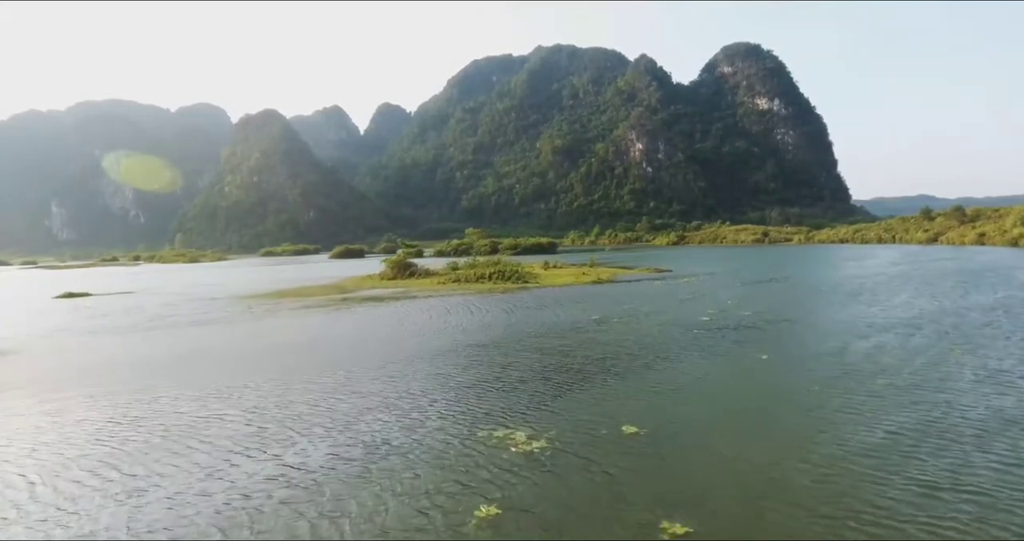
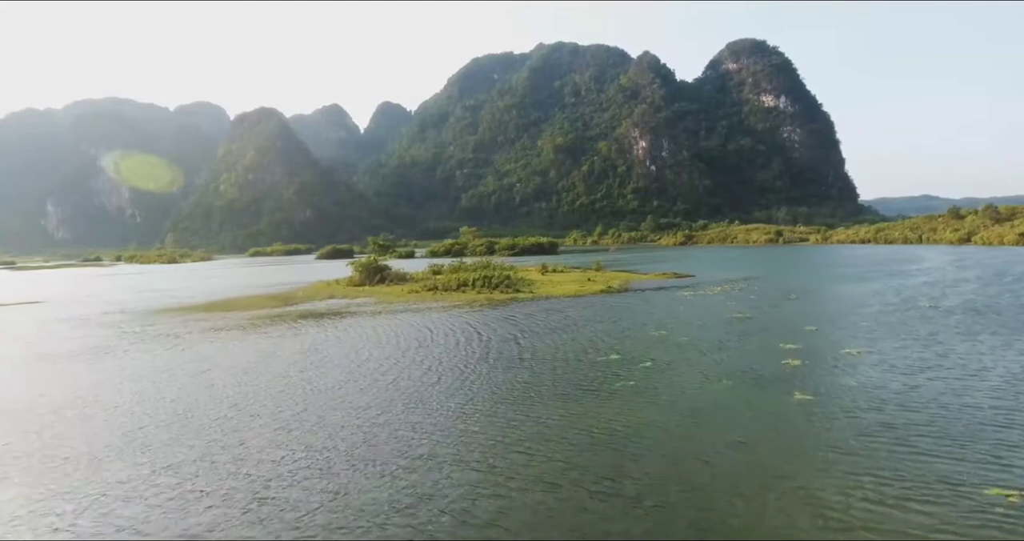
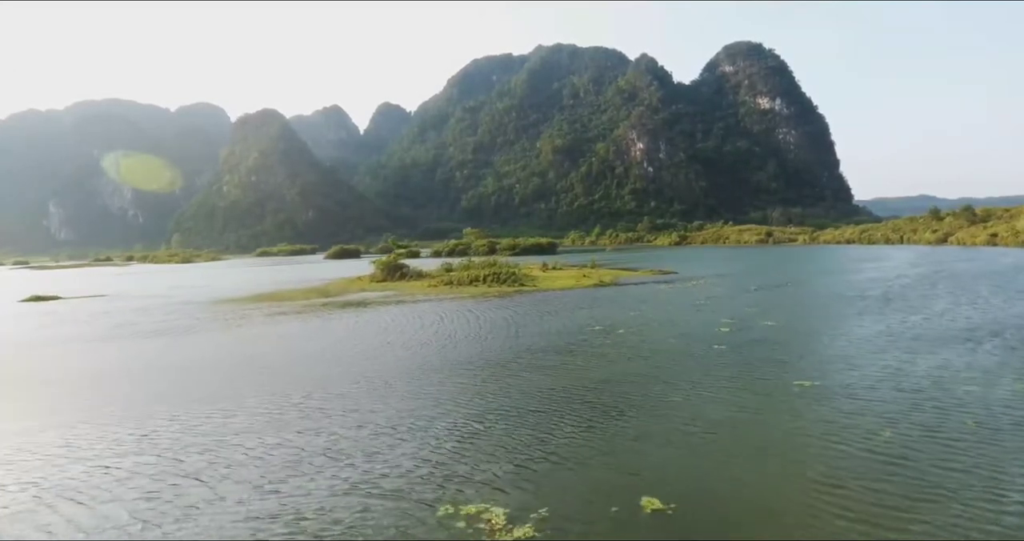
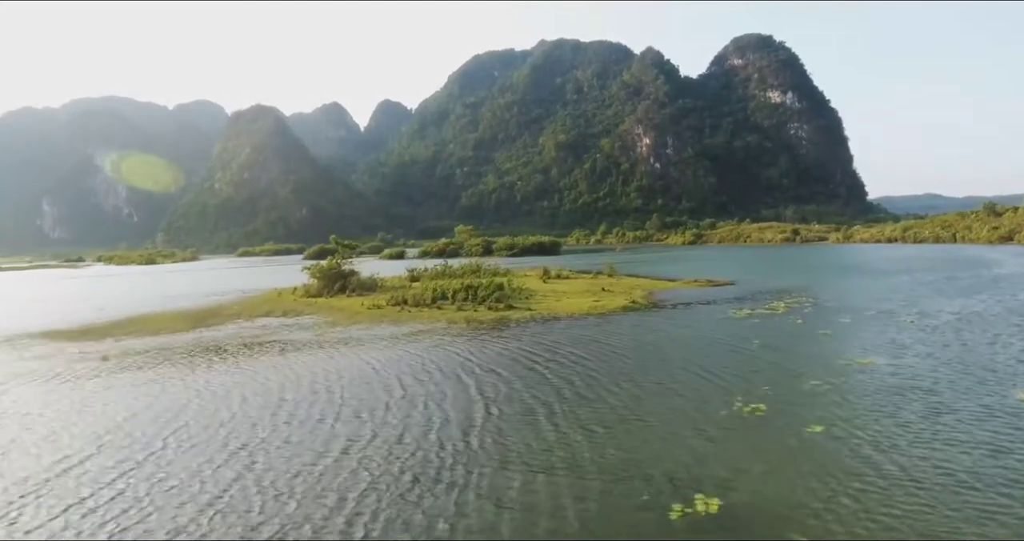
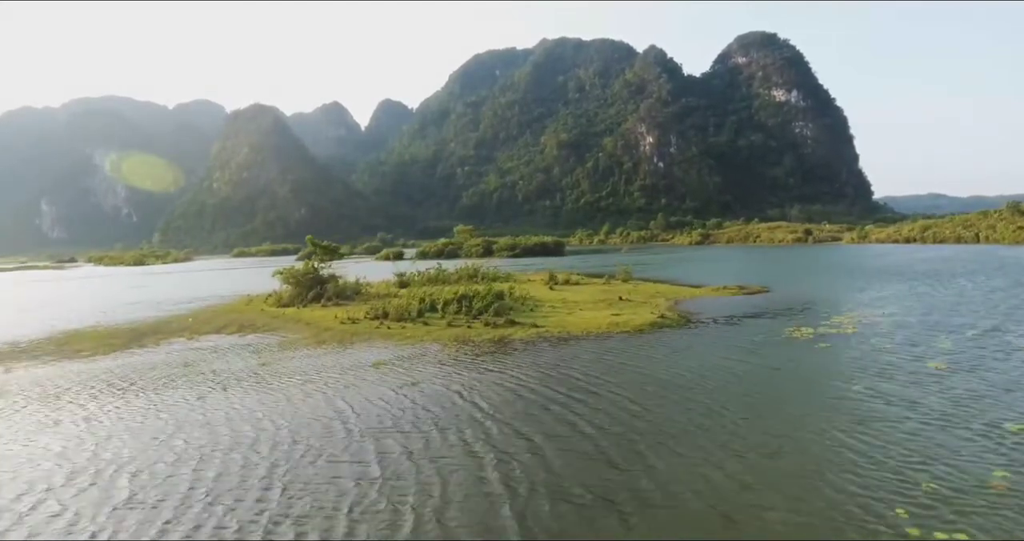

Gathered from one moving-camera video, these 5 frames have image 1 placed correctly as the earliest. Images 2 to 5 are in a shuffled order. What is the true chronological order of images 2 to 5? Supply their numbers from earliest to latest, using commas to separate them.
3, 2, 4, 5
